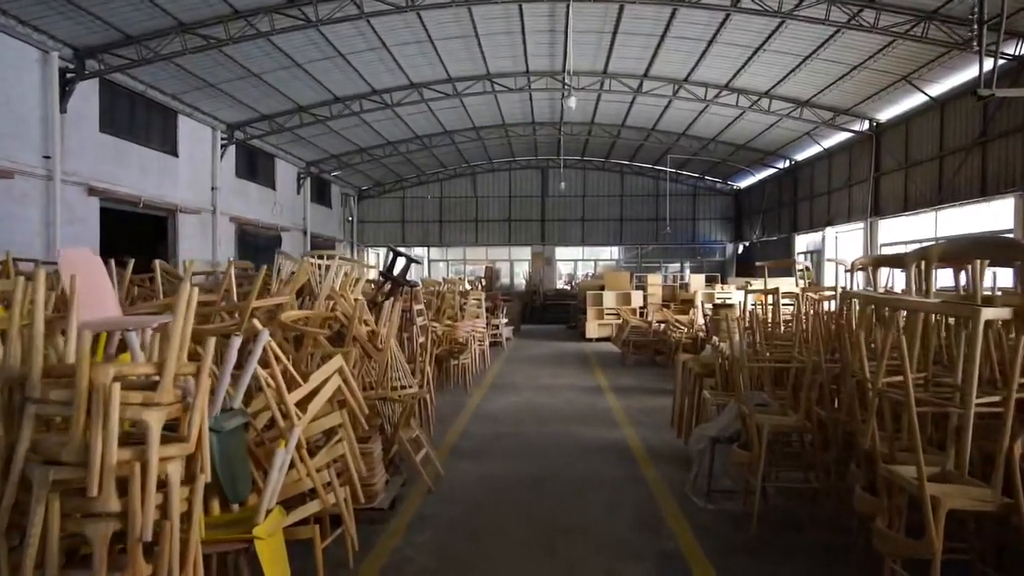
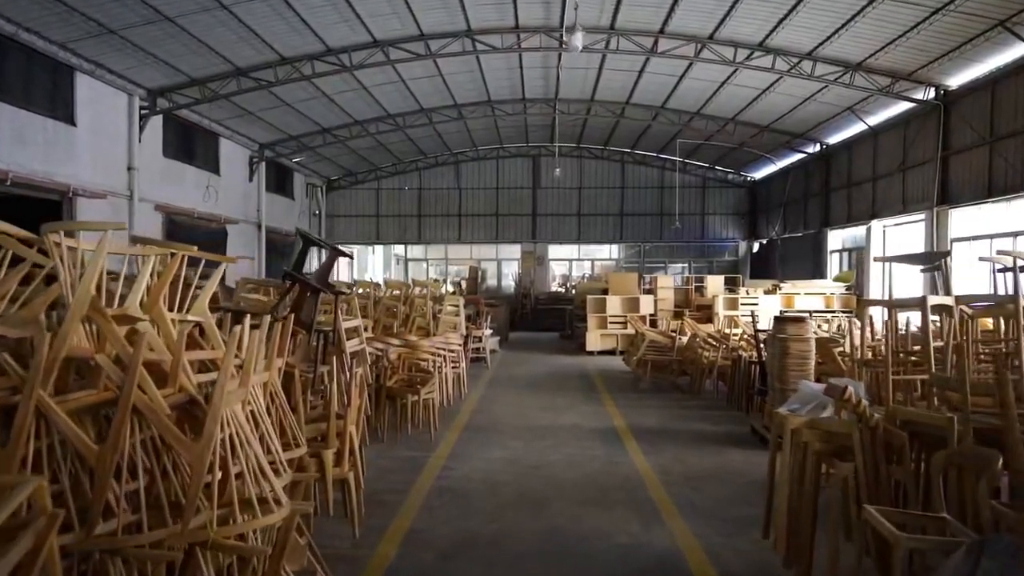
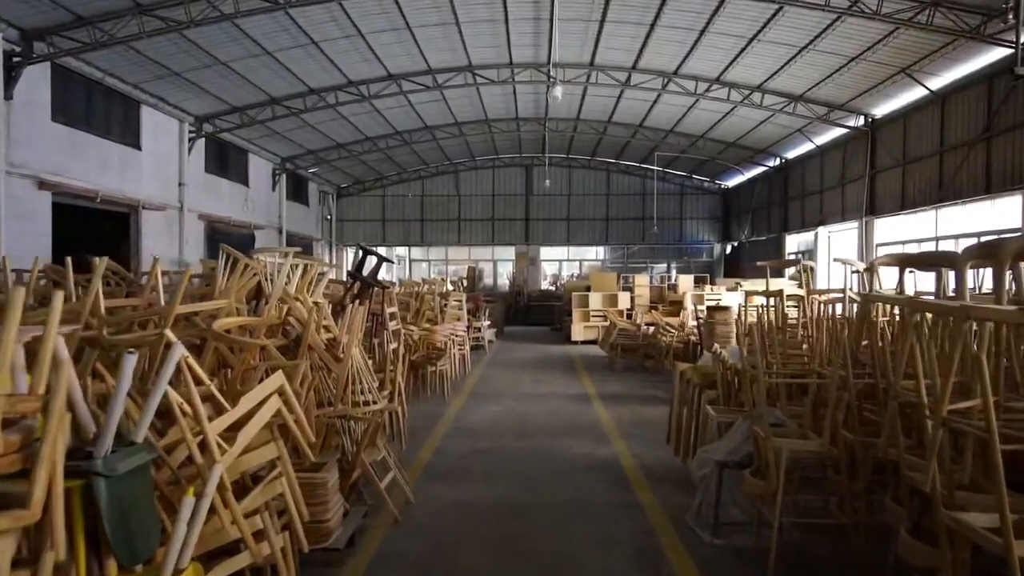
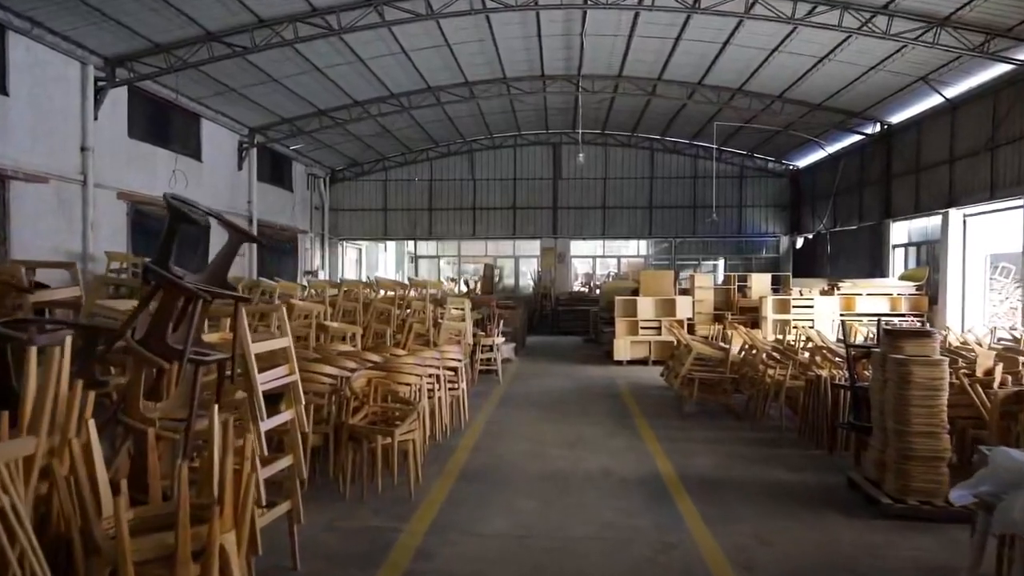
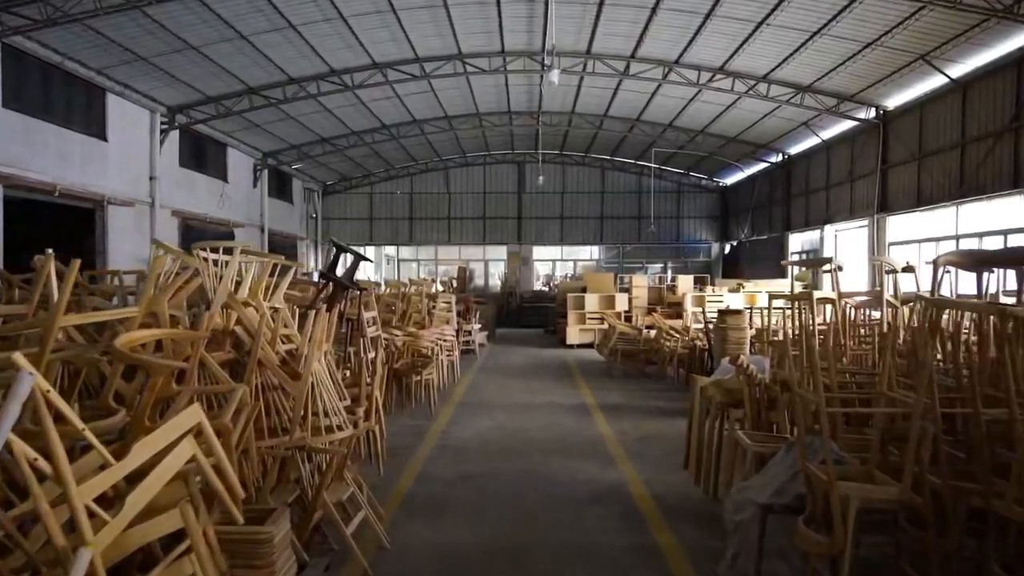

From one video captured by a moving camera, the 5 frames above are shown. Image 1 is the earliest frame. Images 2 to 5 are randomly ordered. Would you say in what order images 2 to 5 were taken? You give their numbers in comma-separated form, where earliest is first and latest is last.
3, 5, 2, 4
